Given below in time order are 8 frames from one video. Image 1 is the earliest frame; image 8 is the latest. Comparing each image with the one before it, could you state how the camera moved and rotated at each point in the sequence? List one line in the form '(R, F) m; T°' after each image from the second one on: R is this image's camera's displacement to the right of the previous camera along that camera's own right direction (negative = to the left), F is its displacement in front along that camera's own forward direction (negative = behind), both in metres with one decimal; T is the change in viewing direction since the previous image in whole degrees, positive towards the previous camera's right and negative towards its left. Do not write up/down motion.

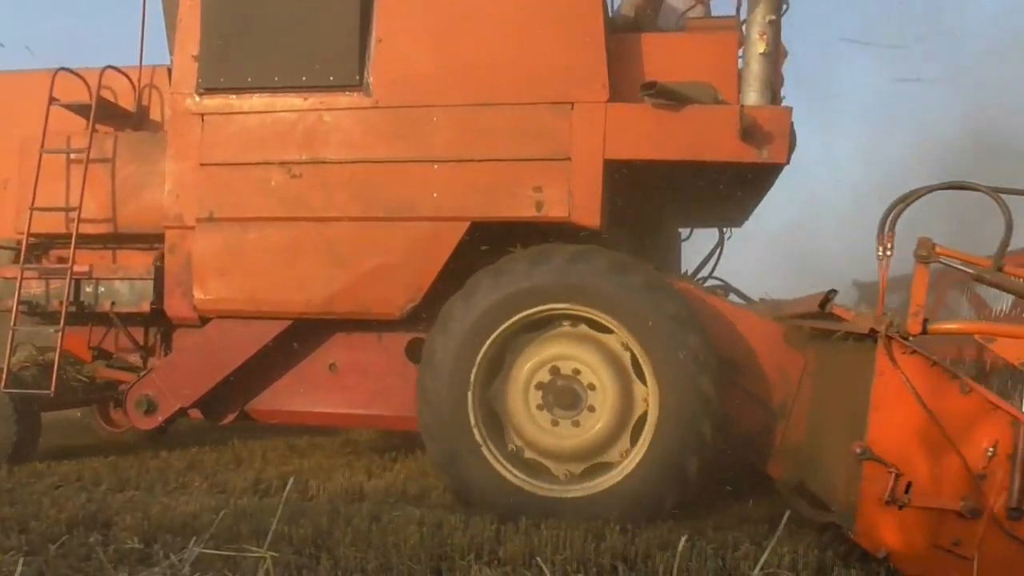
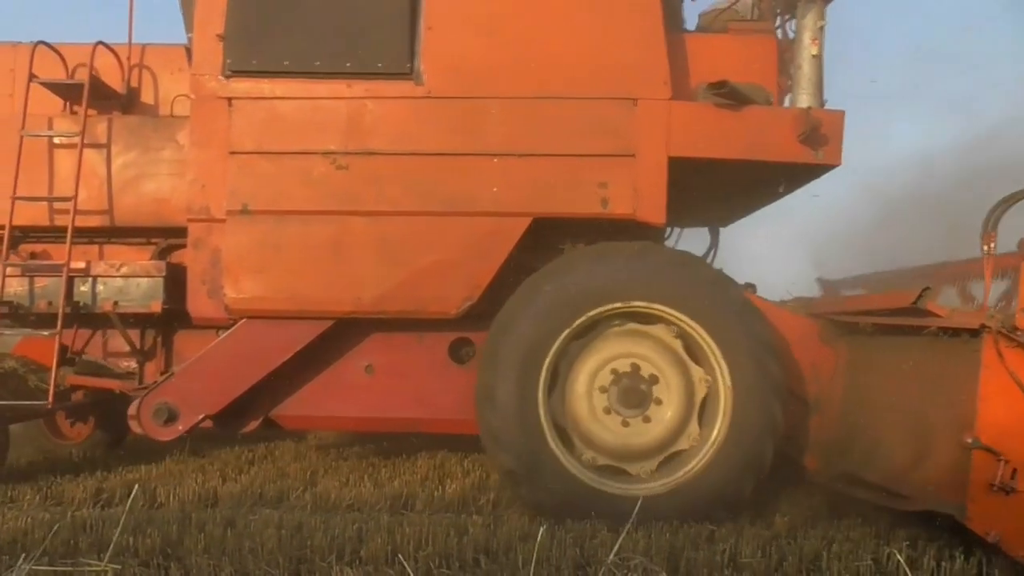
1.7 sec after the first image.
(-1.0, +0.2) m; +10°
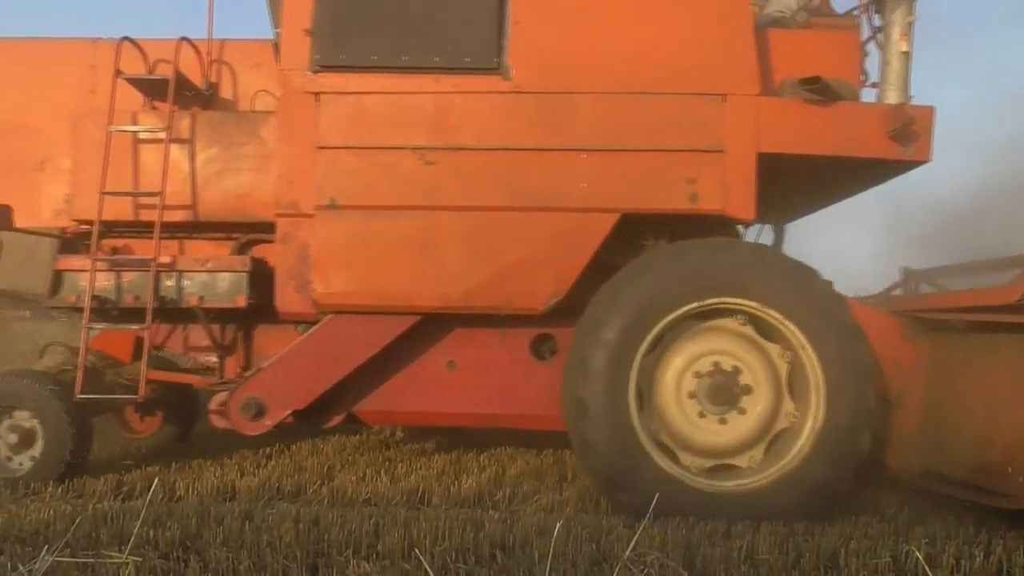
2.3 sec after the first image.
(-0.3, 0.0) m; -1°
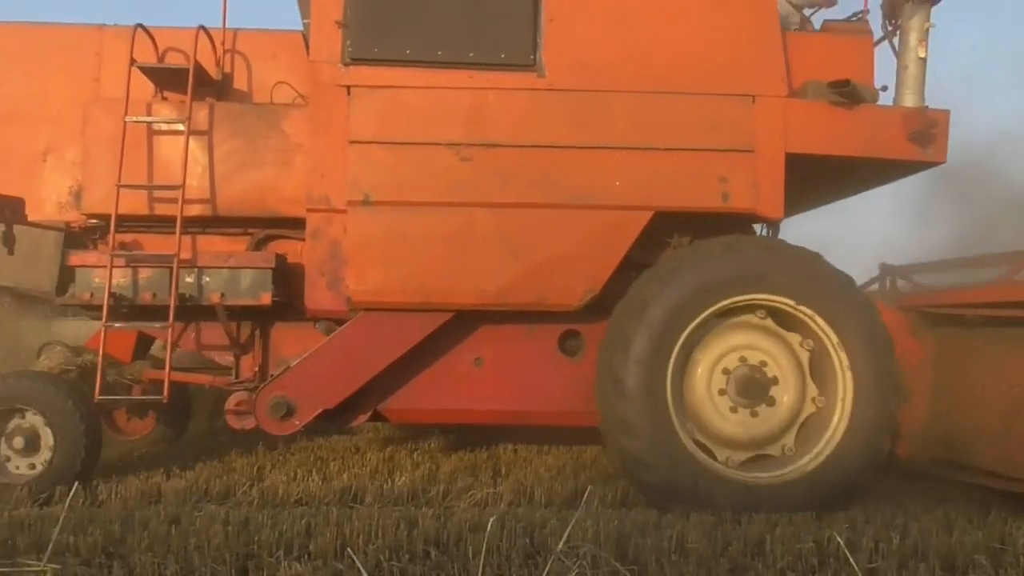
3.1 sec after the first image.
(-0.5, 0.0) m; +5°
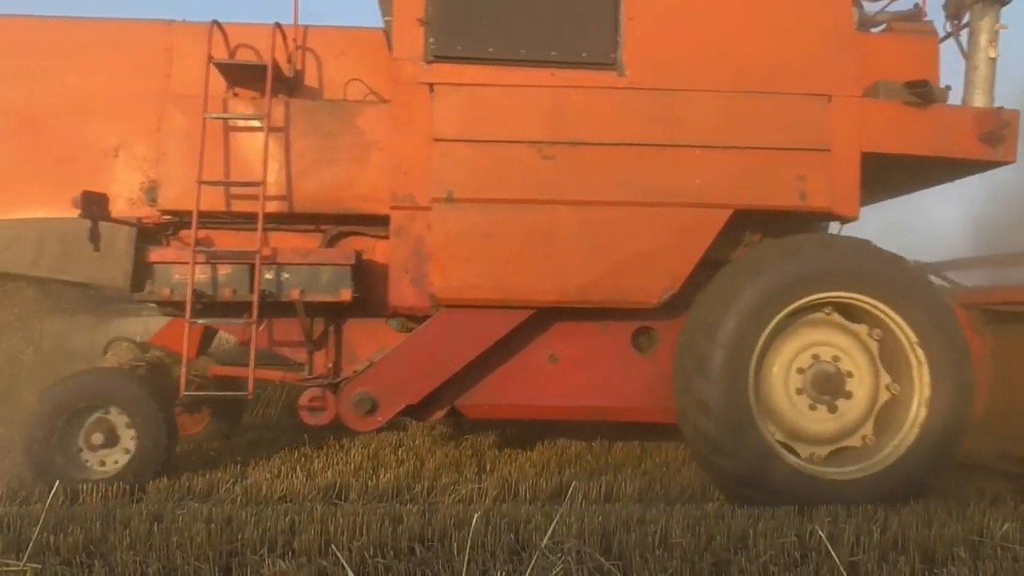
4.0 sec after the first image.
(-0.5, 0.0) m; +1°
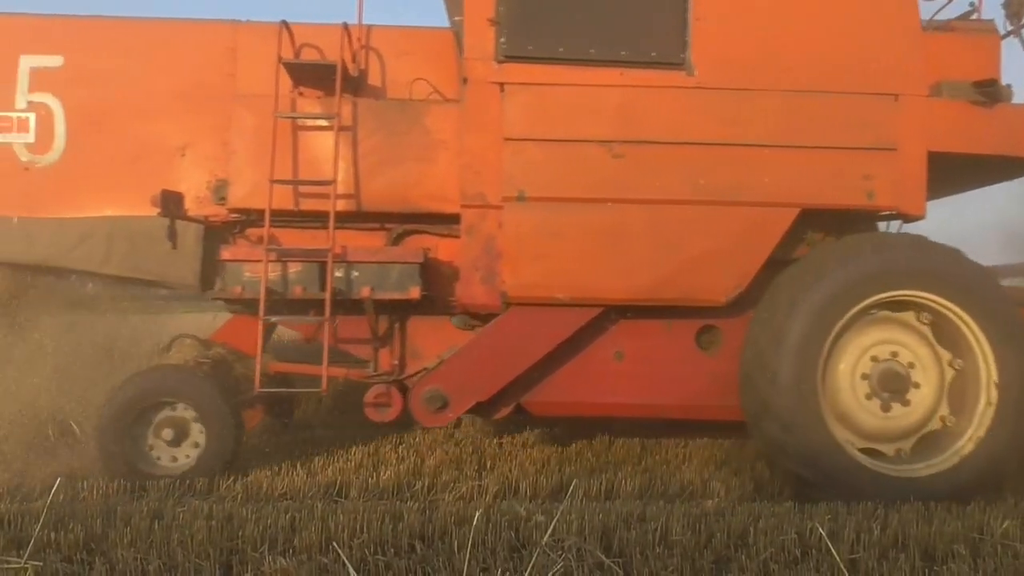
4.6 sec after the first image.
(-0.3, 0.0) m; 0°
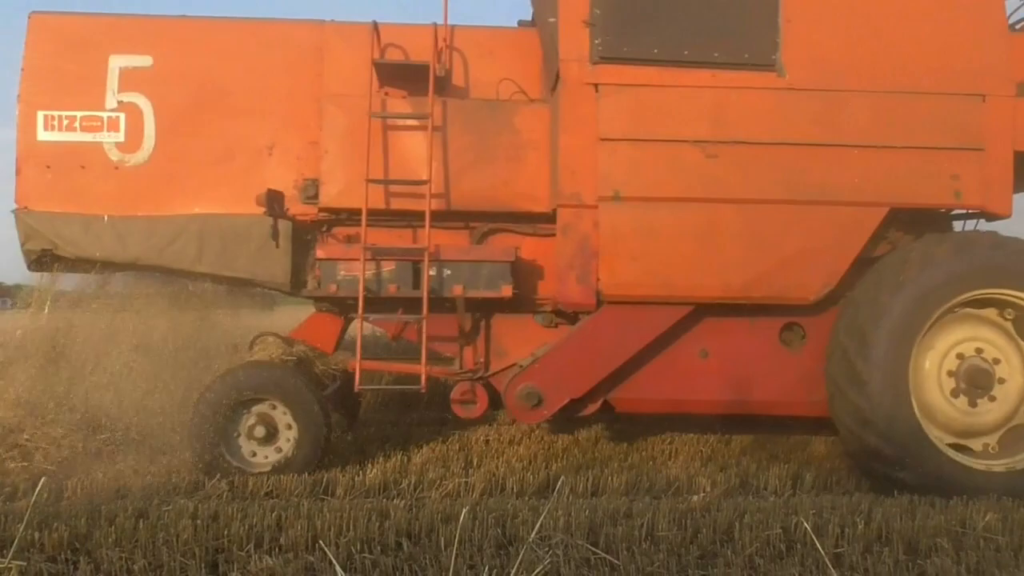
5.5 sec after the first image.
(-0.5, 0.0) m; +1°
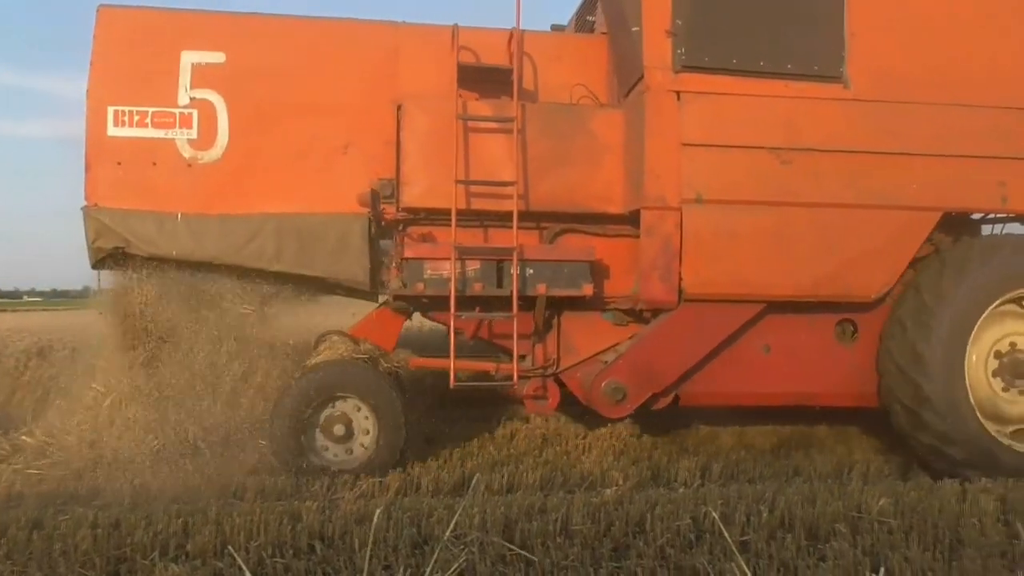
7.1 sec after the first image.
(-0.9, -0.1) m; +6°
